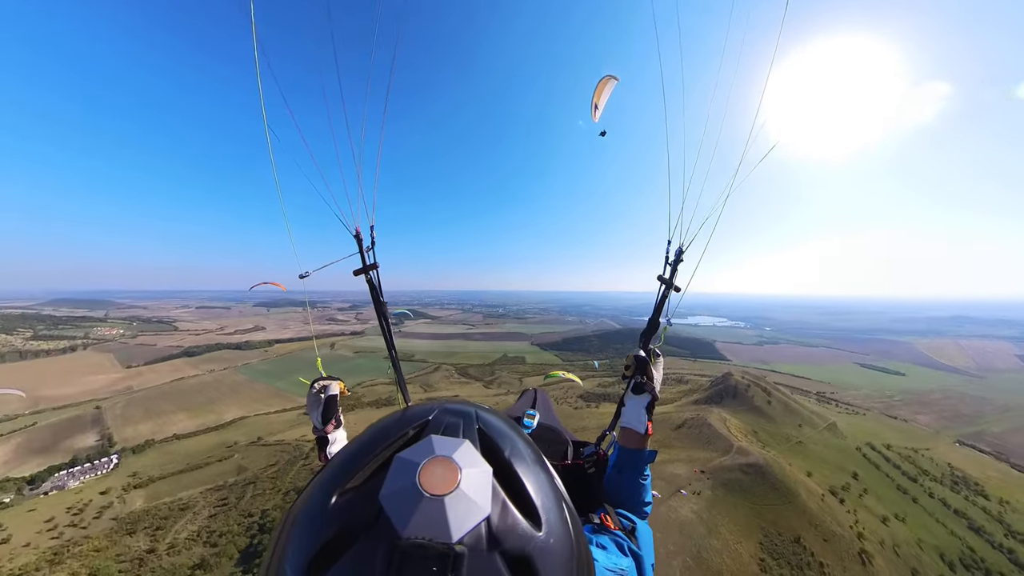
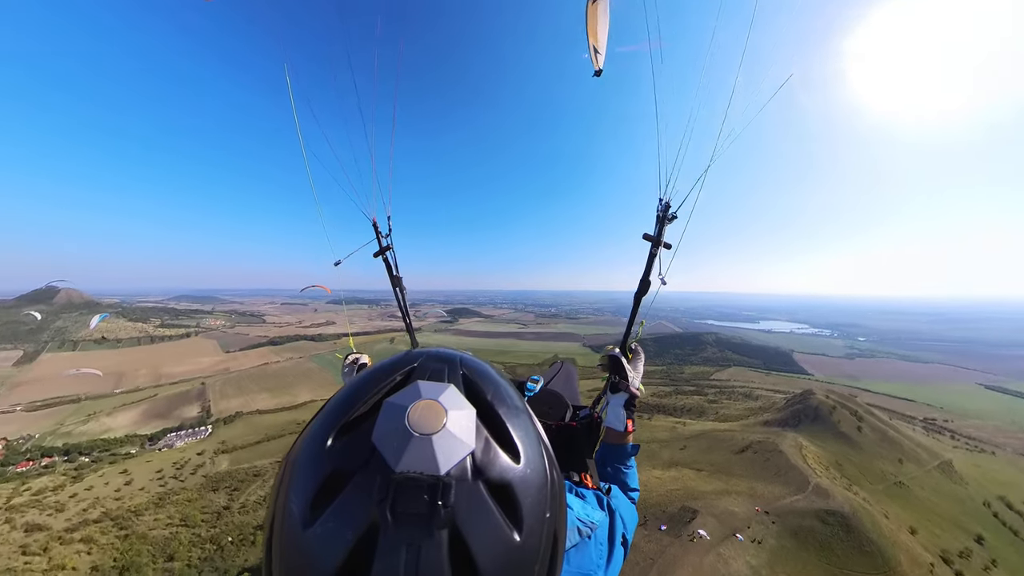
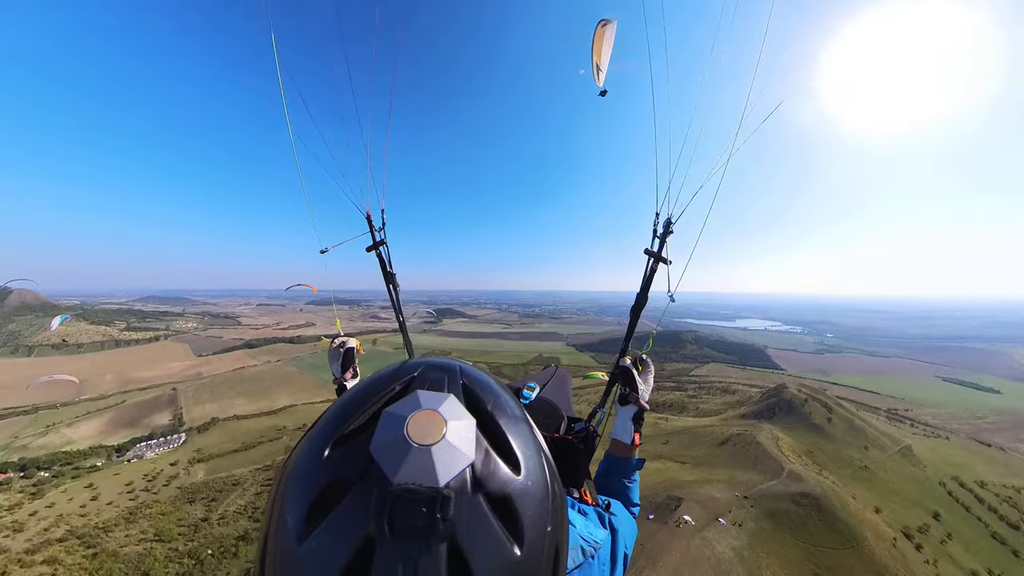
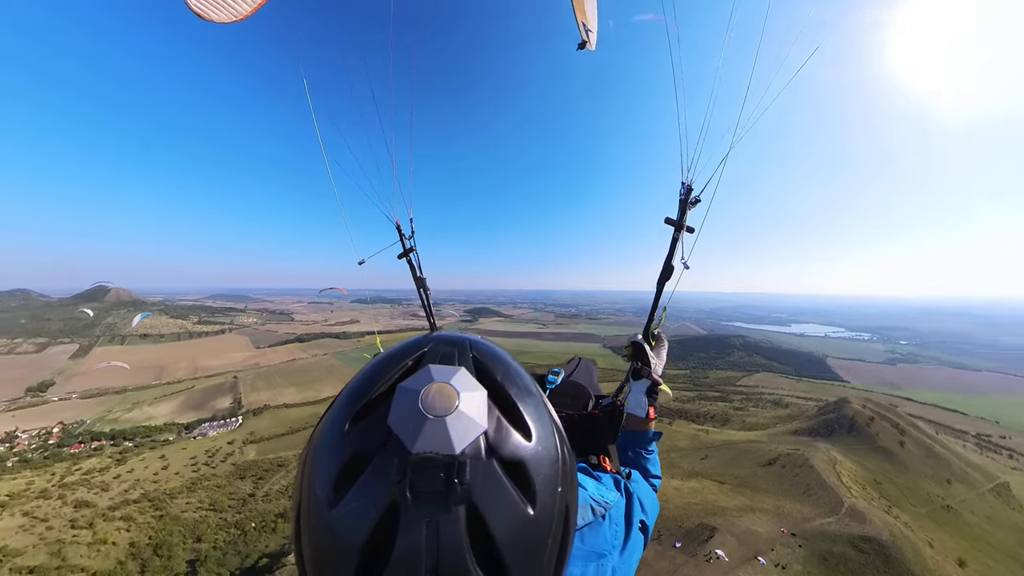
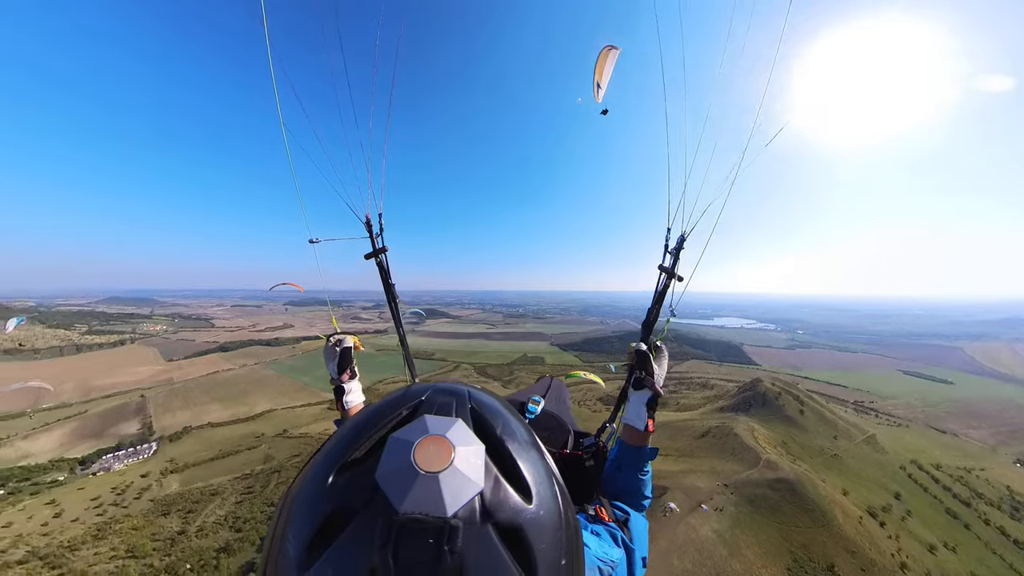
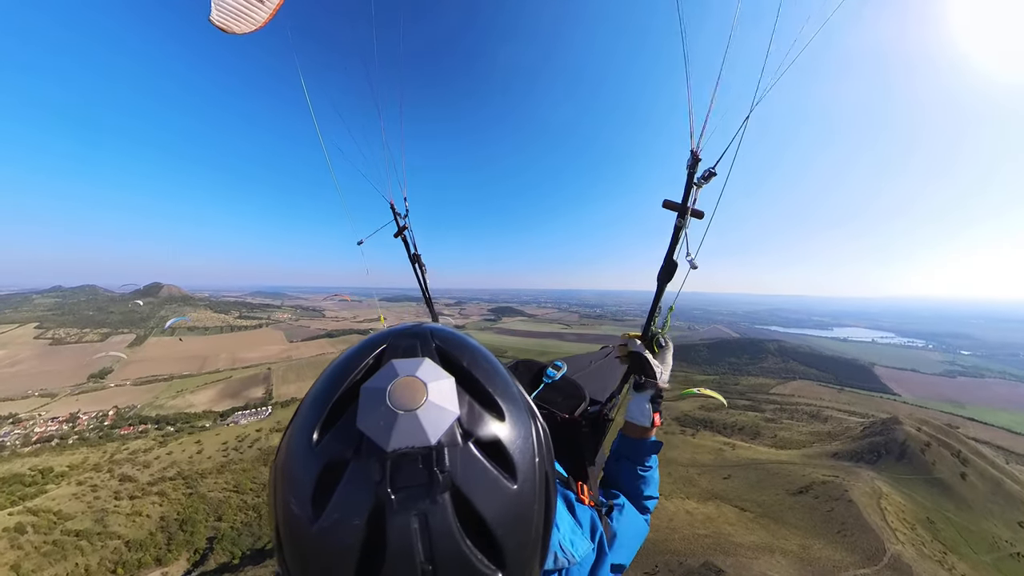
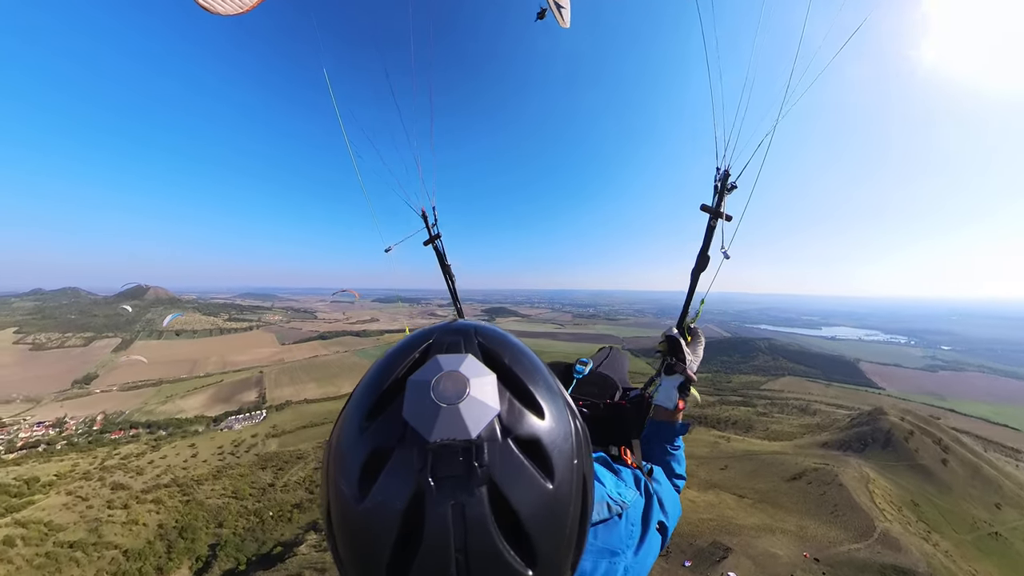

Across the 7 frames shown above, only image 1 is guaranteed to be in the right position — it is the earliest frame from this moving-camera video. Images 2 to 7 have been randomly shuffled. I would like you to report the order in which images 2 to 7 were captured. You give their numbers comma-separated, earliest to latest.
5, 3, 2, 4, 7, 6
